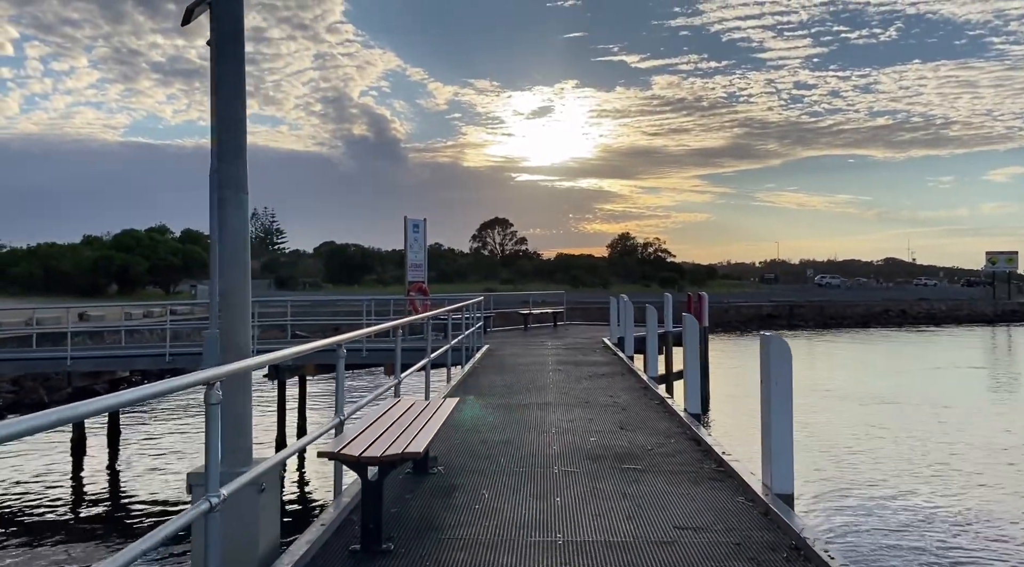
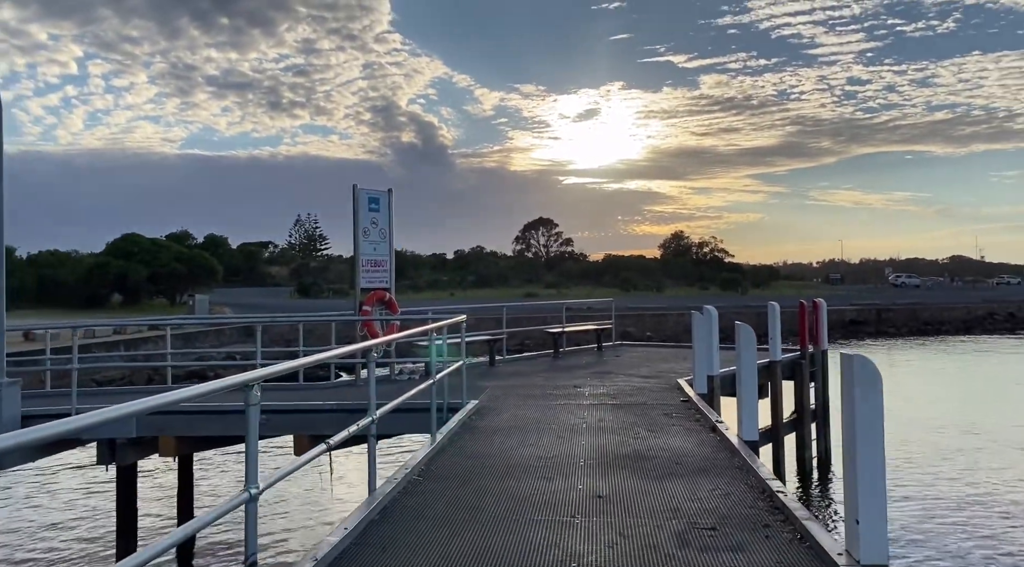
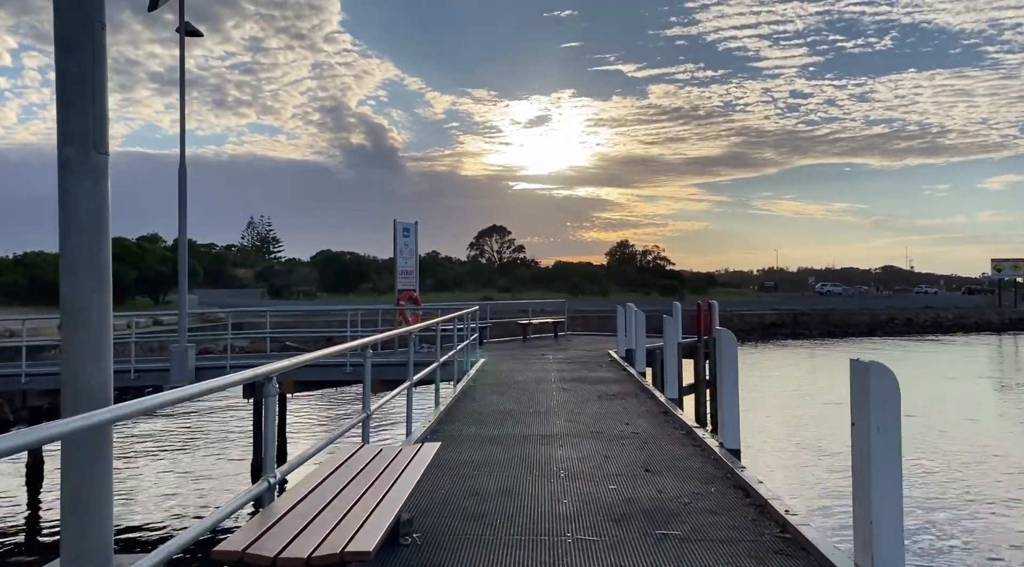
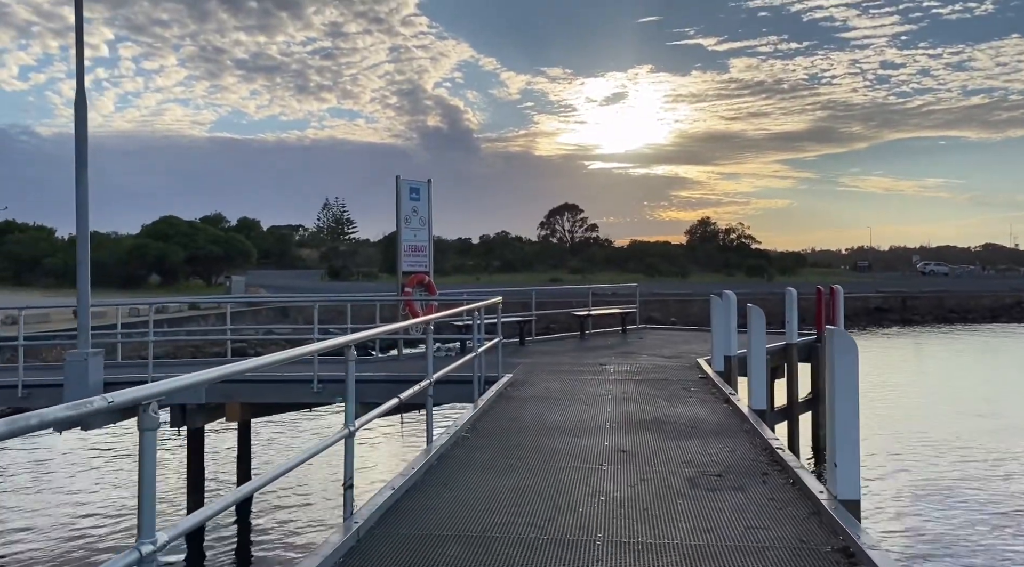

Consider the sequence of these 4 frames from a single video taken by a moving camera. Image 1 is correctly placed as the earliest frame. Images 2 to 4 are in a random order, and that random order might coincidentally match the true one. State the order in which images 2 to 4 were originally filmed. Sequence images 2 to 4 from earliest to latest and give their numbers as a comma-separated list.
3, 4, 2
